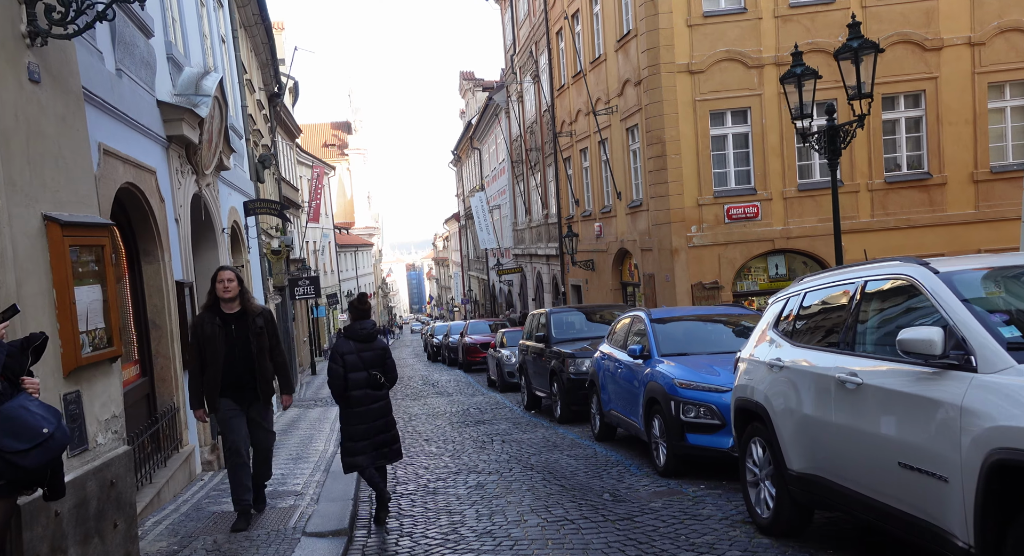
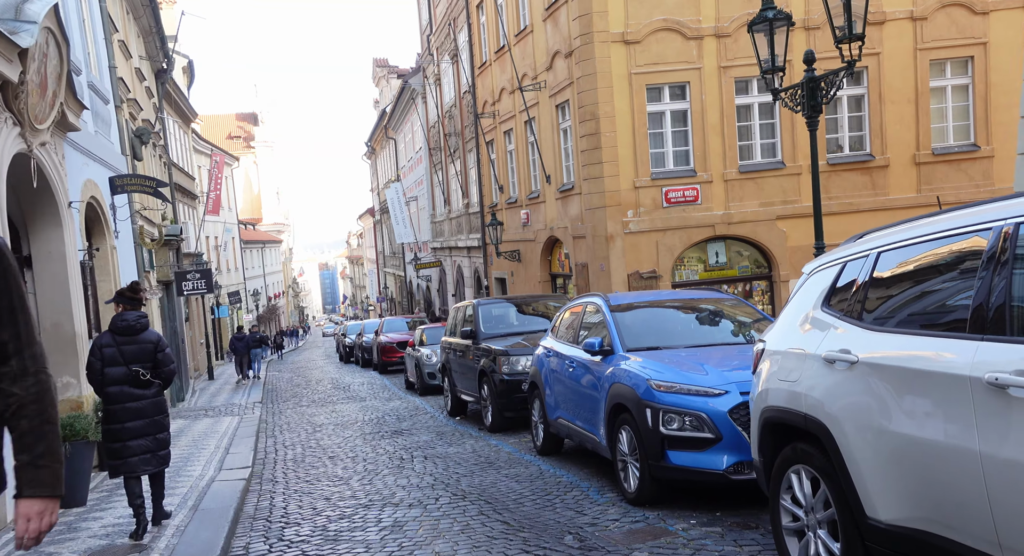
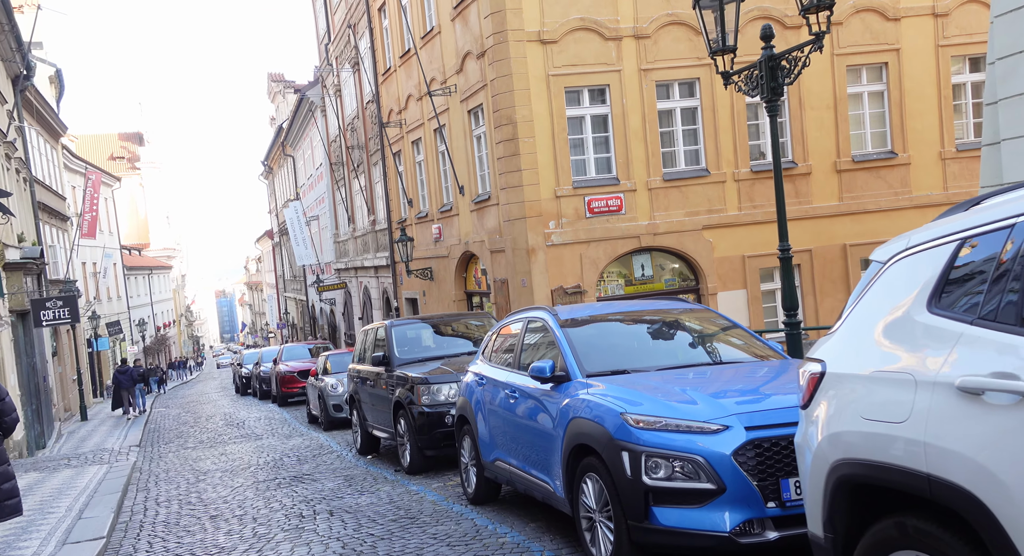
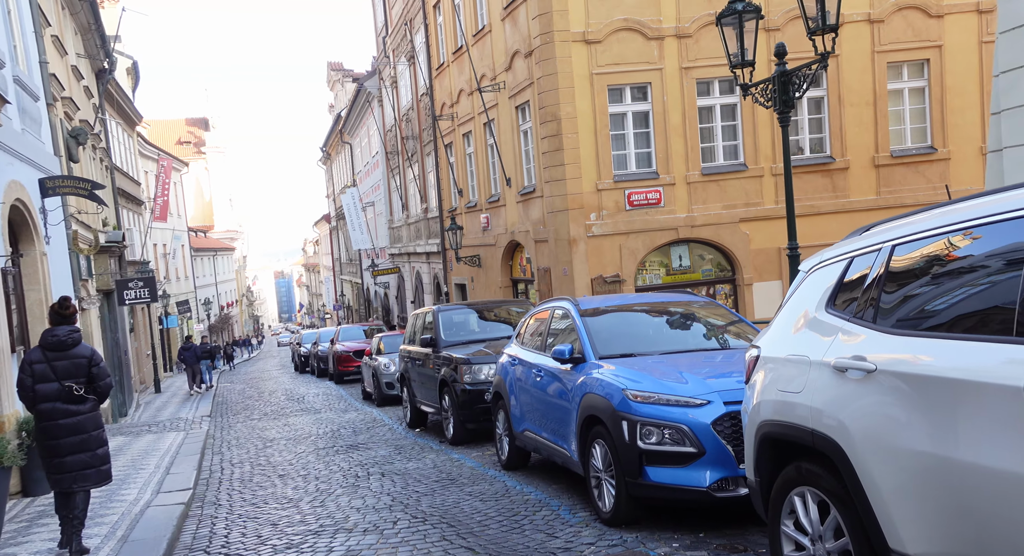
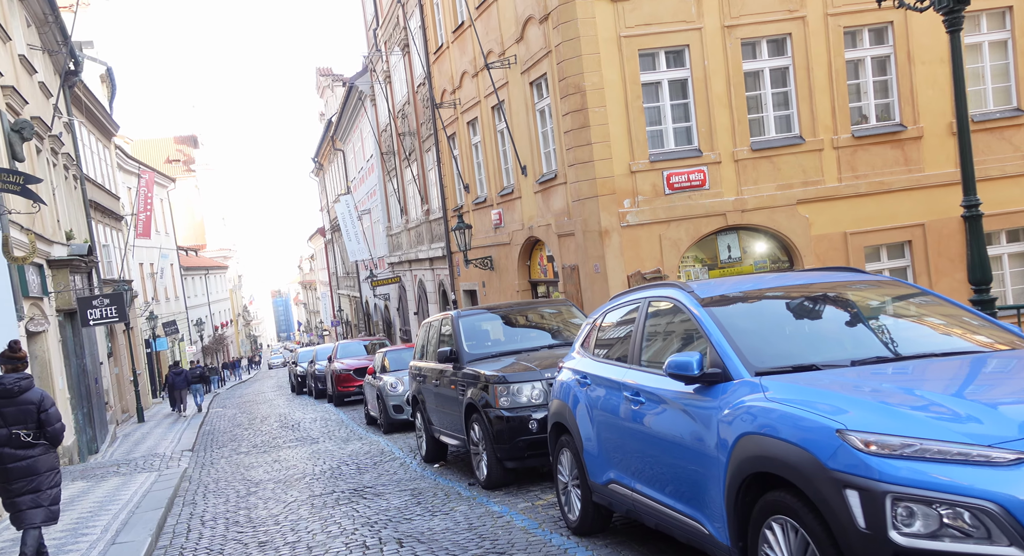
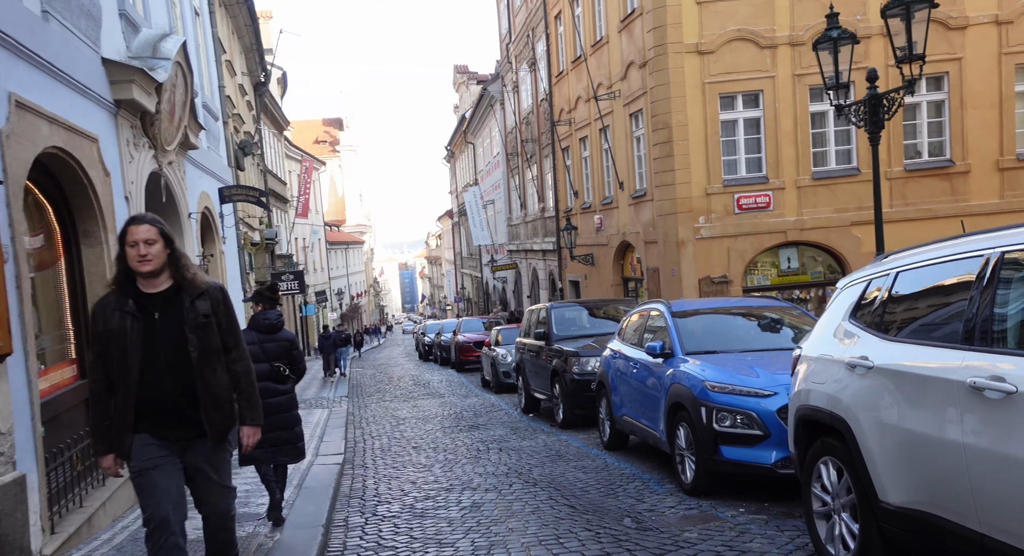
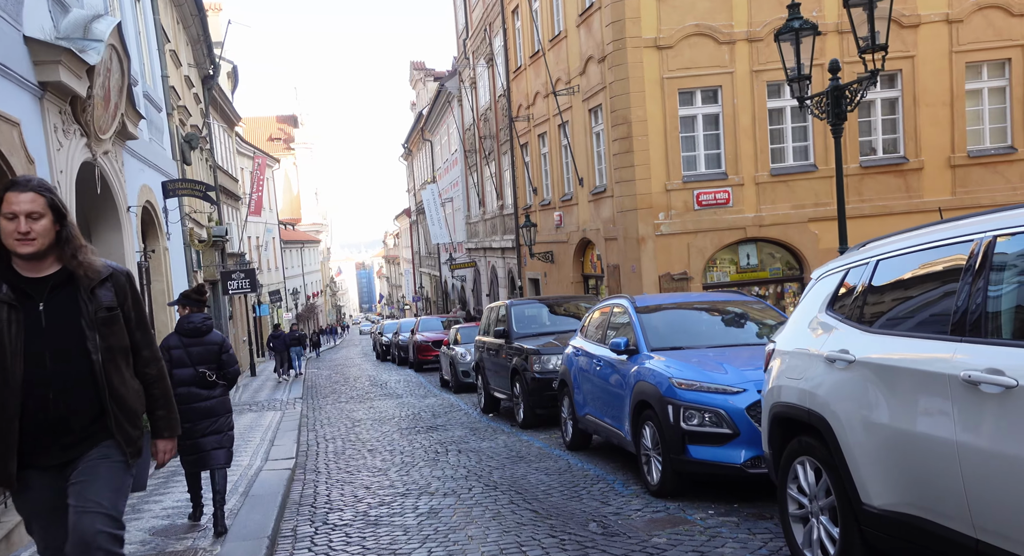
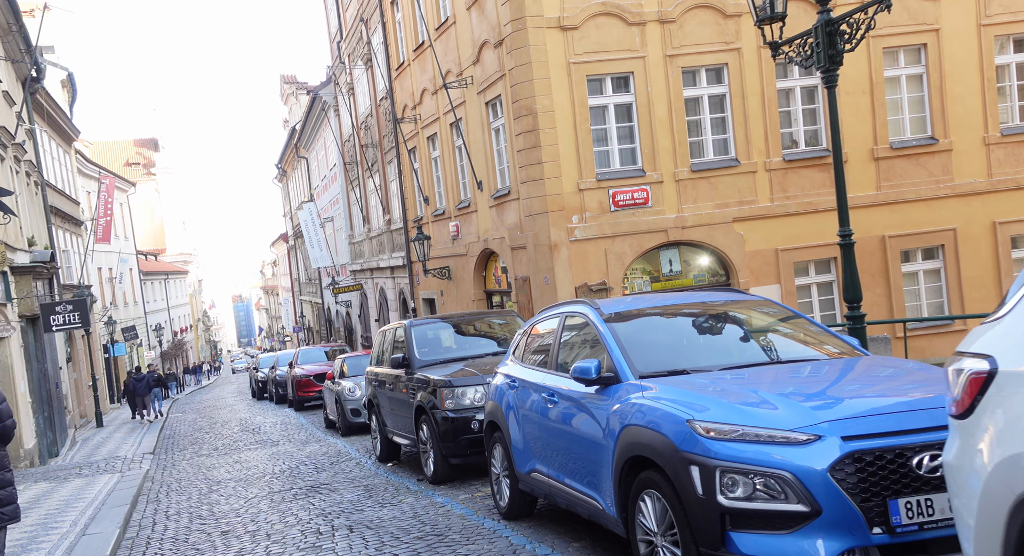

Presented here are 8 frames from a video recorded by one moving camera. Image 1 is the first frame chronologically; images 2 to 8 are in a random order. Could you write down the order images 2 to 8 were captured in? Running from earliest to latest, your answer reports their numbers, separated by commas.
6, 7, 2, 4, 3, 8, 5
